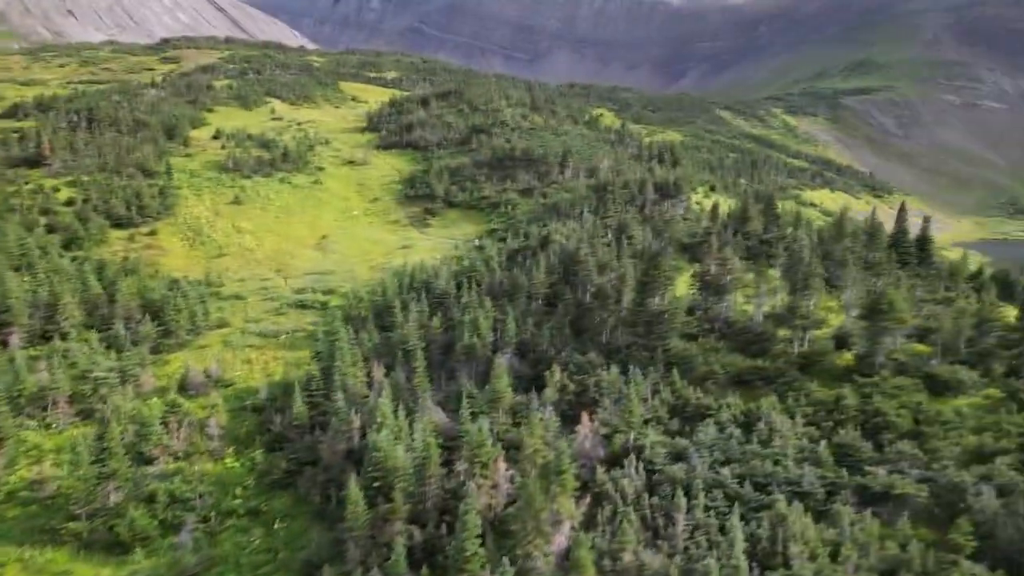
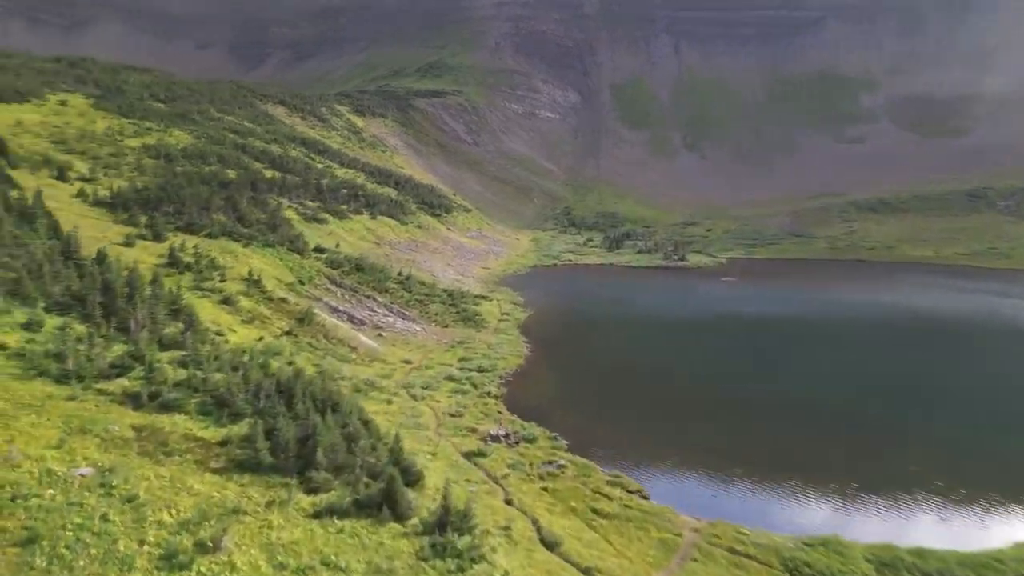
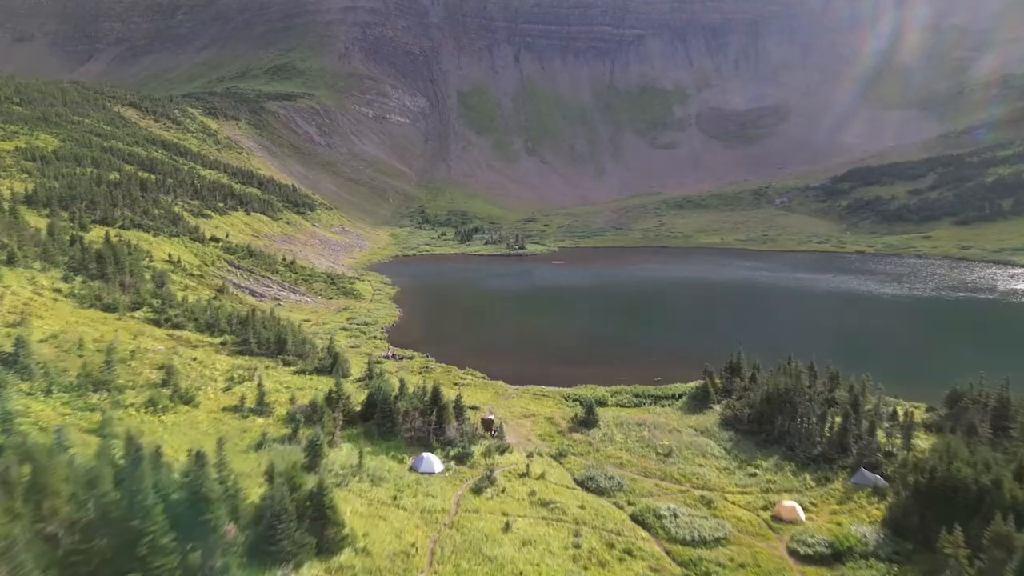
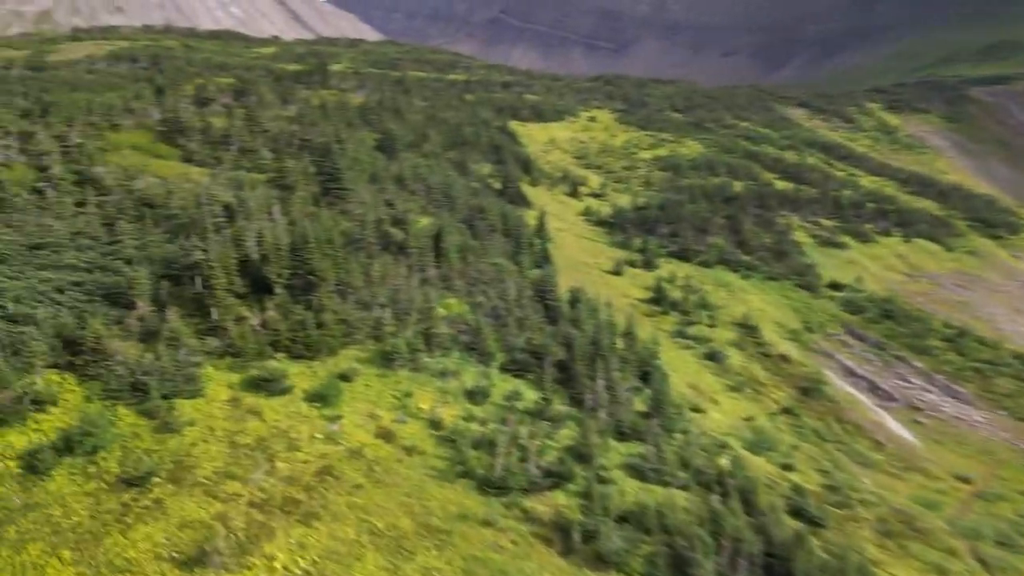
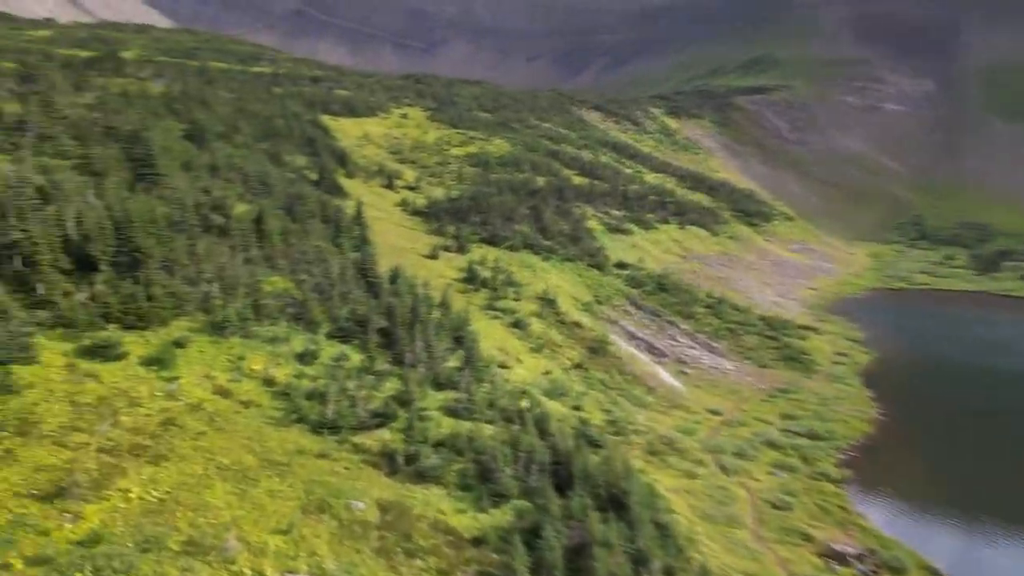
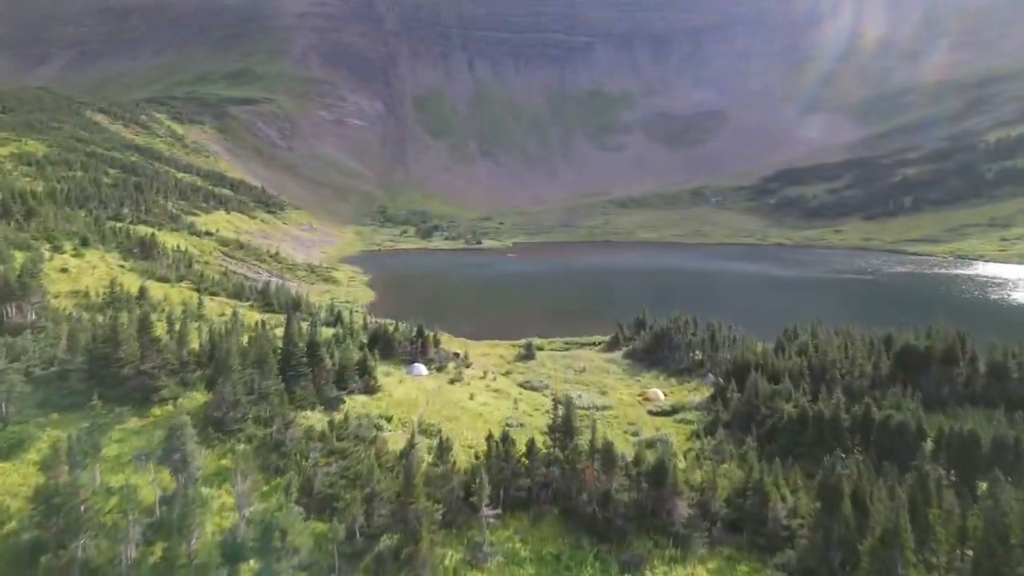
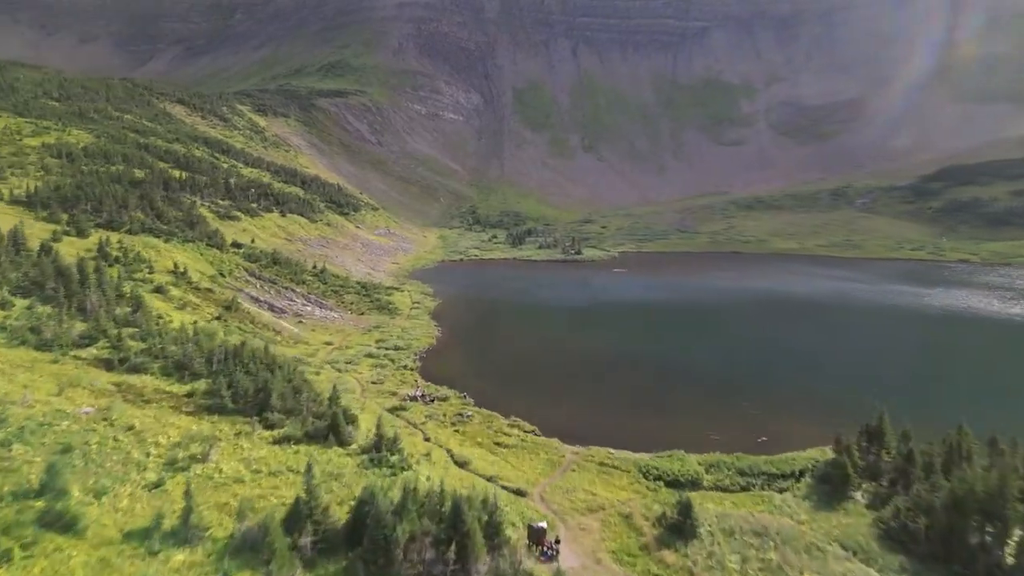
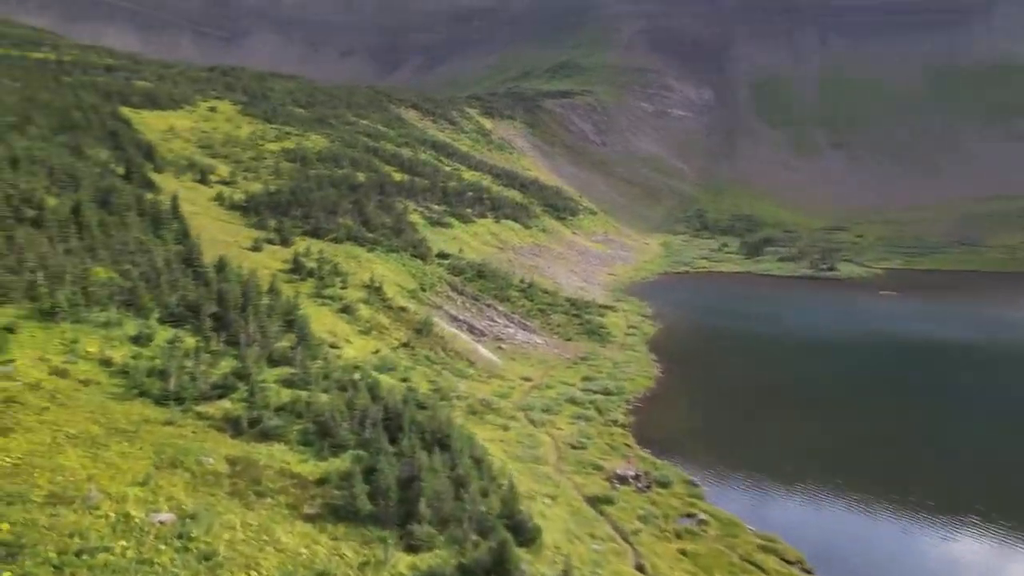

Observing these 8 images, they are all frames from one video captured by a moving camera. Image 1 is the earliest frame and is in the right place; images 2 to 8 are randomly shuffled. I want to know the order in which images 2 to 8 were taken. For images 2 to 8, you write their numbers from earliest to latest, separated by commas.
6, 3, 7, 2, 8, 5, 4
